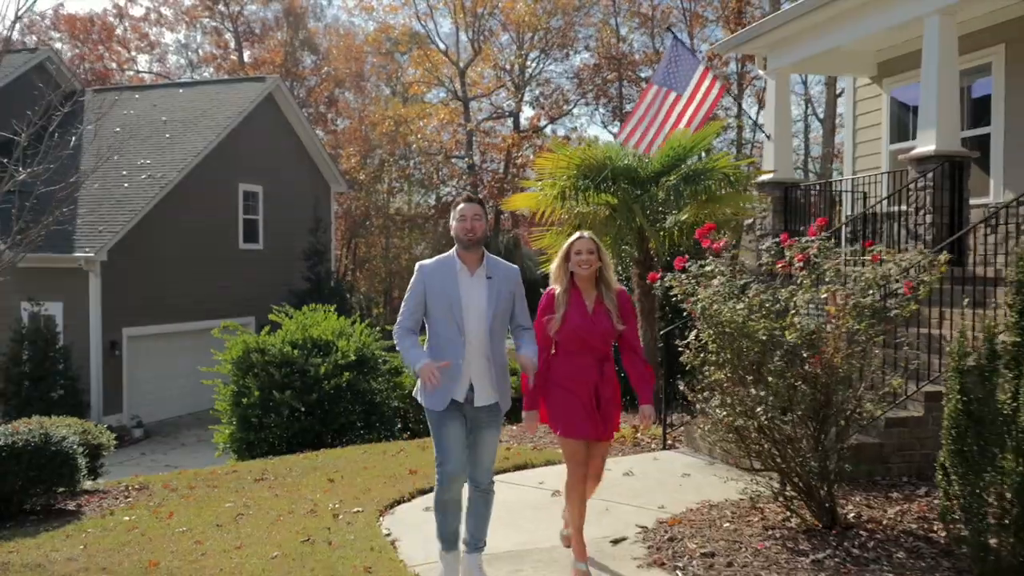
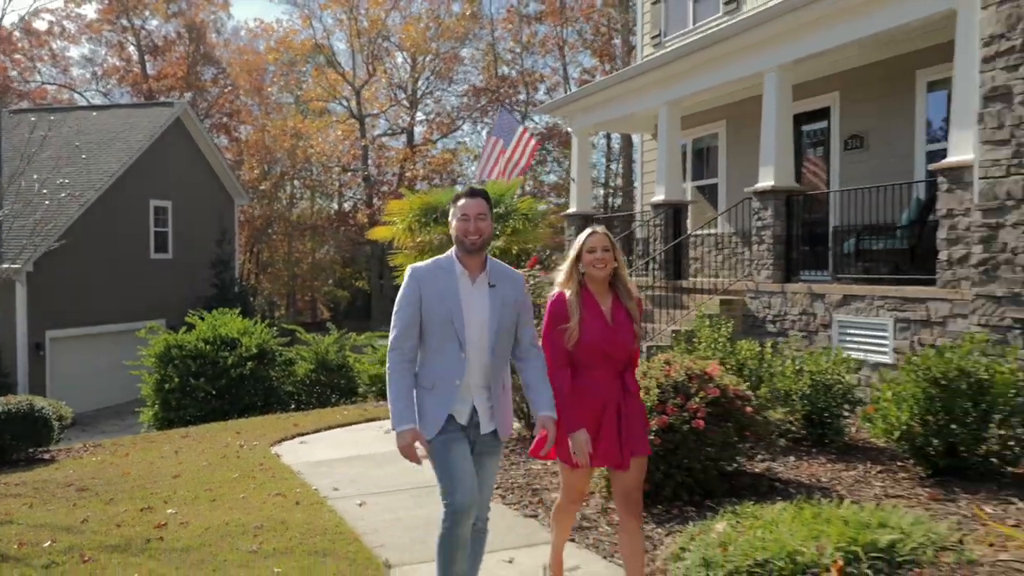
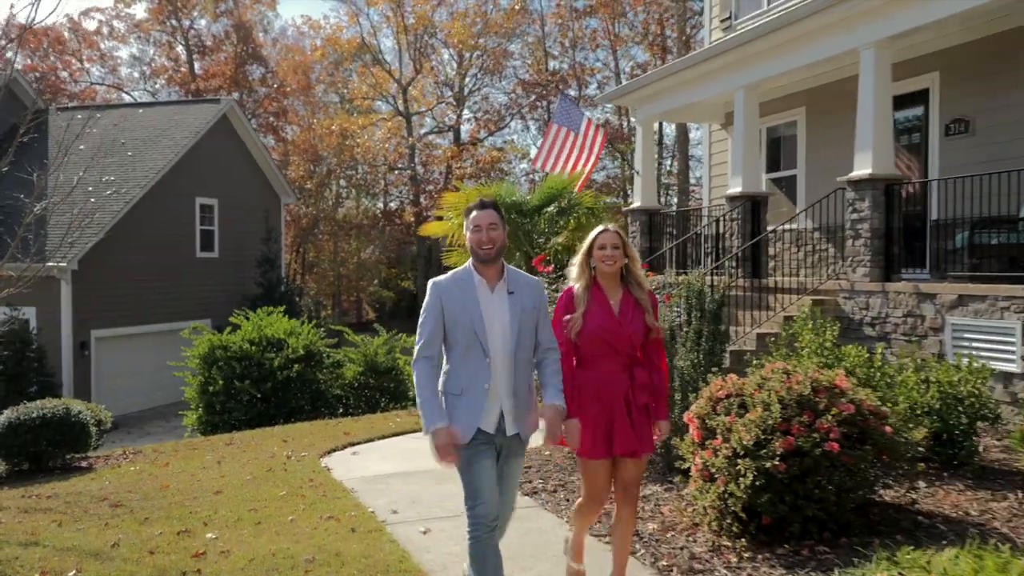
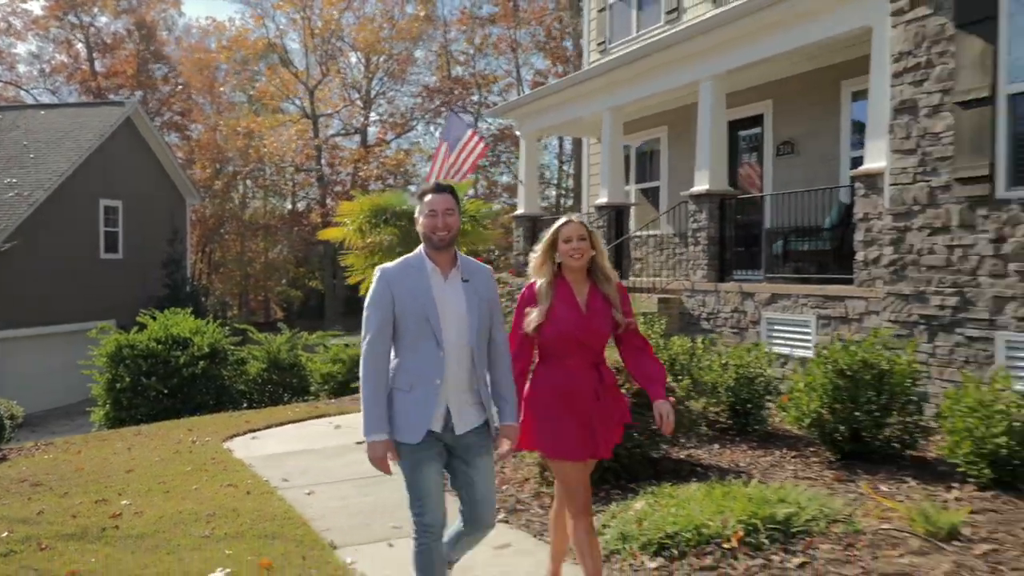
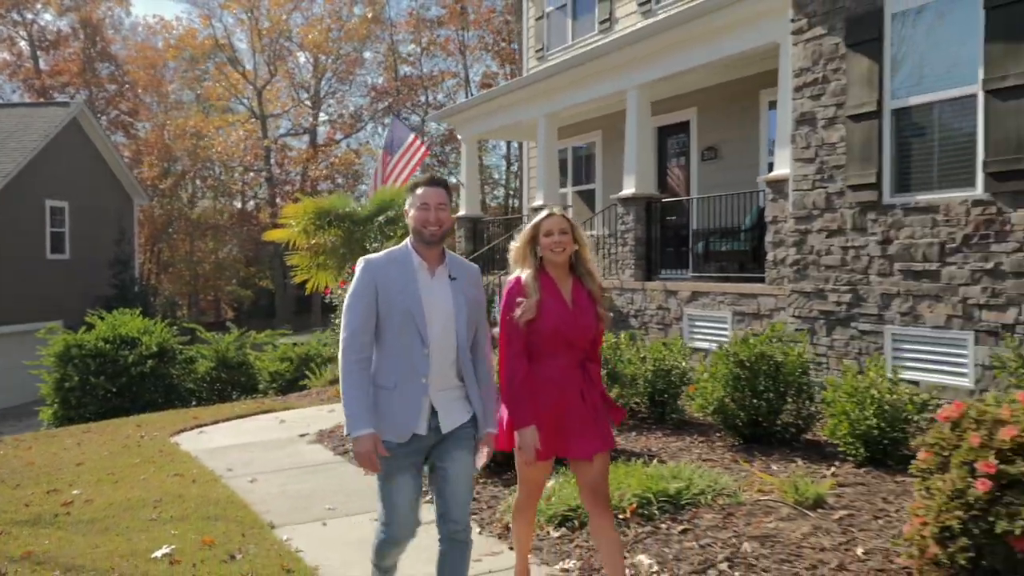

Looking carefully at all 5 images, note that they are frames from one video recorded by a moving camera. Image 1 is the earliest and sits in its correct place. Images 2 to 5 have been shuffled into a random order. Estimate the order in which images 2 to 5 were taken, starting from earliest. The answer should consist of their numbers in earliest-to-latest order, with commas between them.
3, 2, 4, 5
